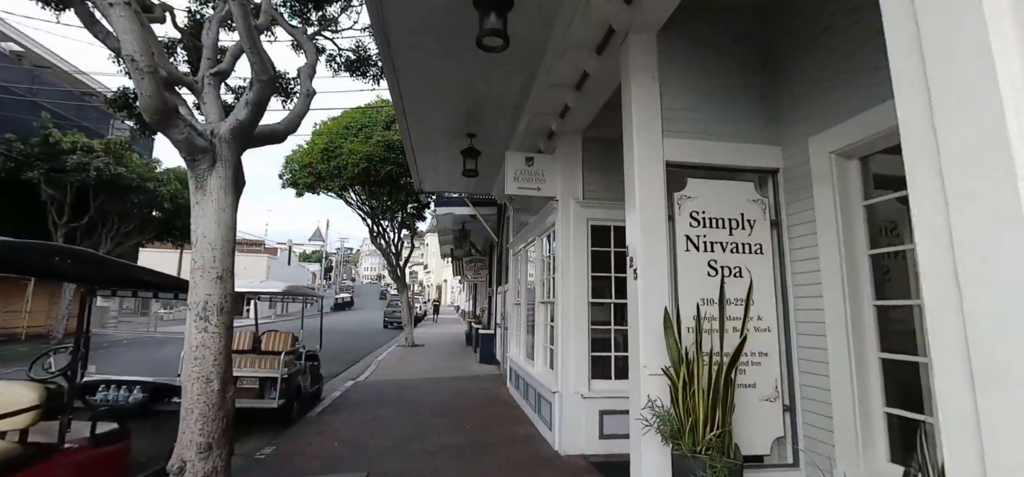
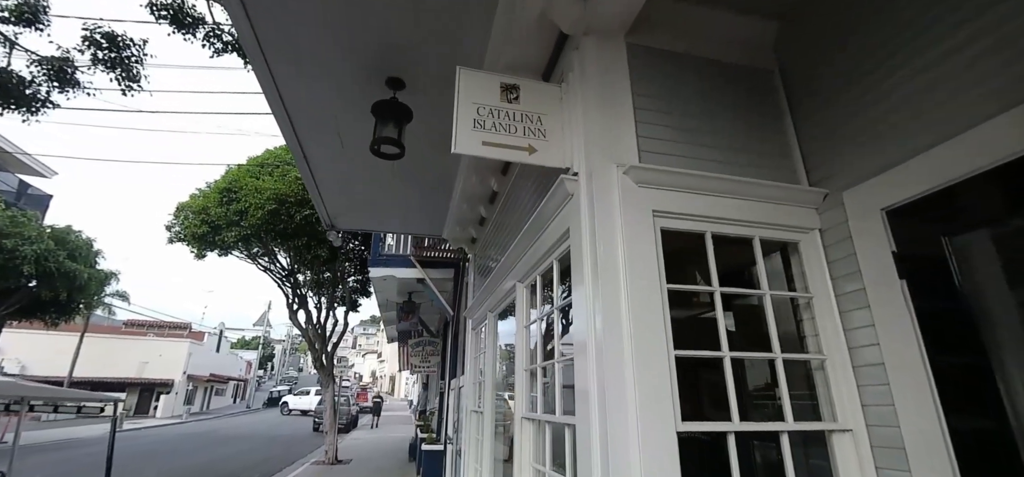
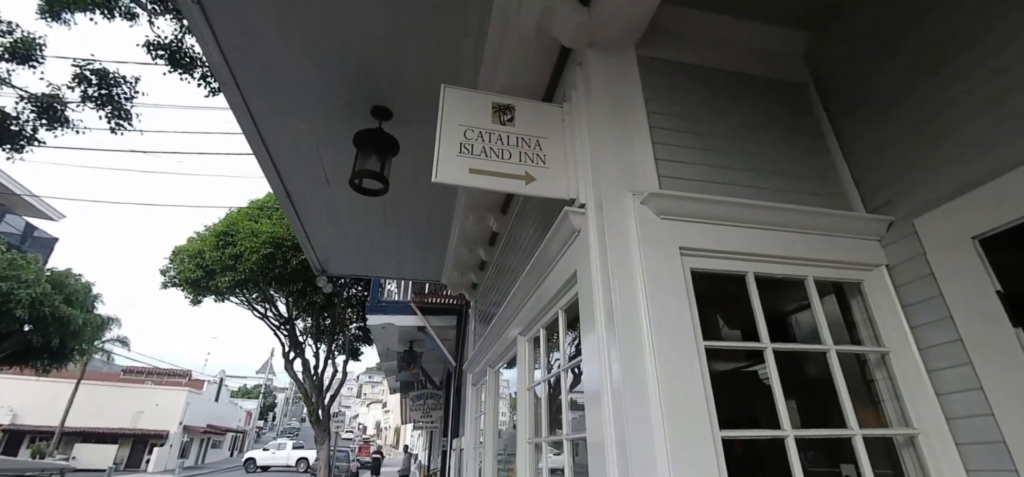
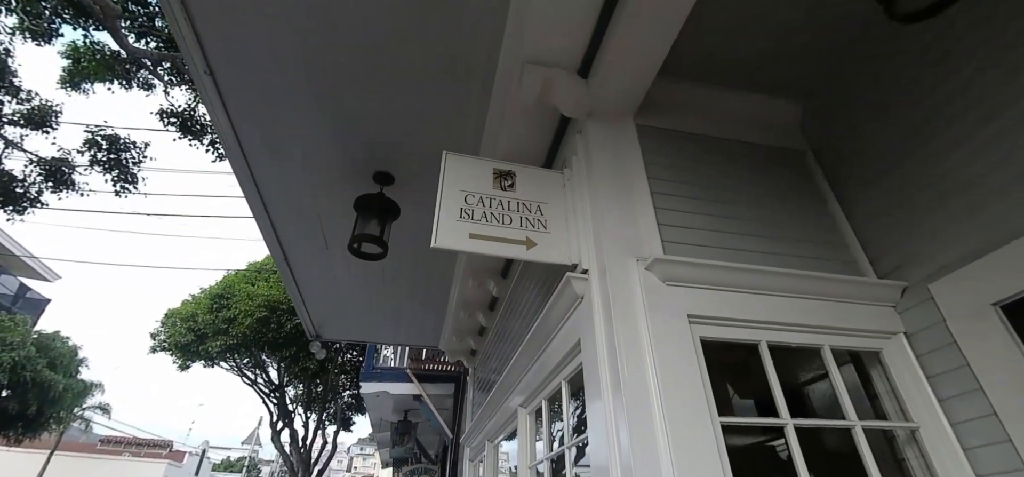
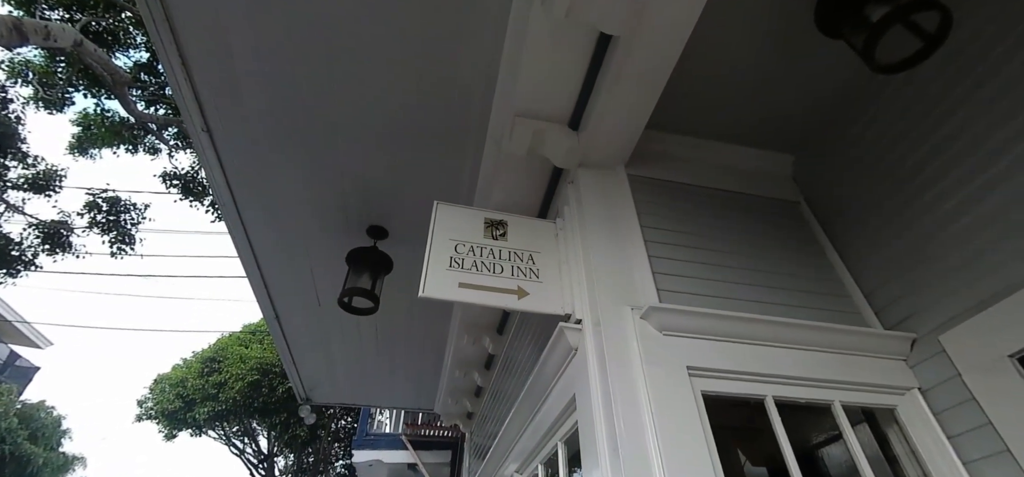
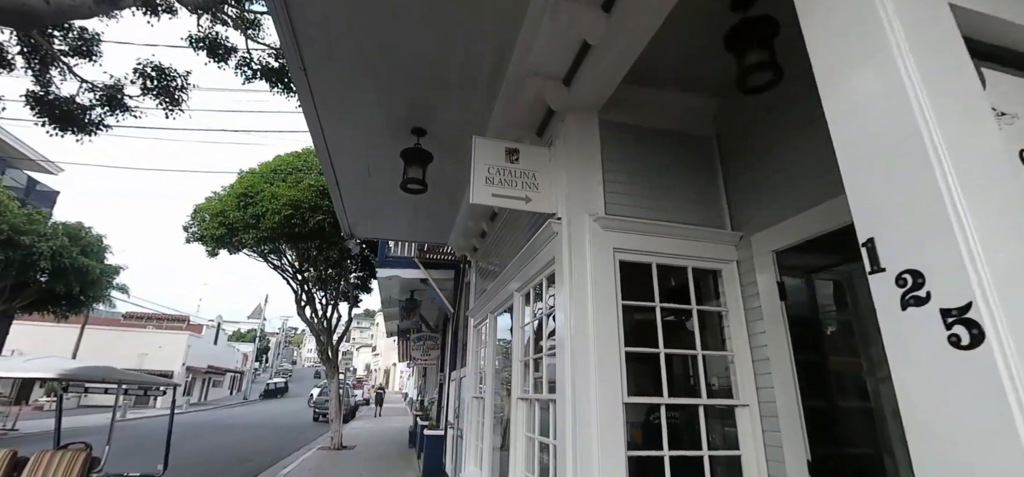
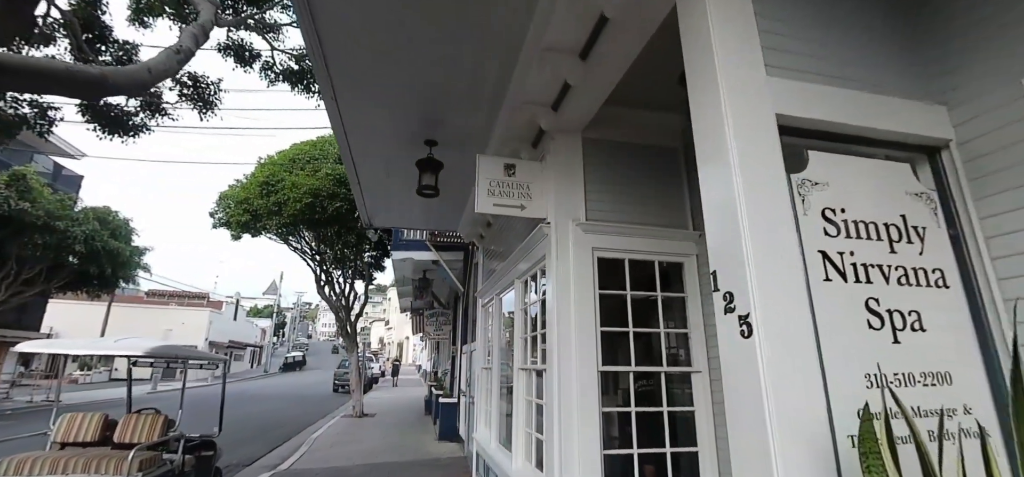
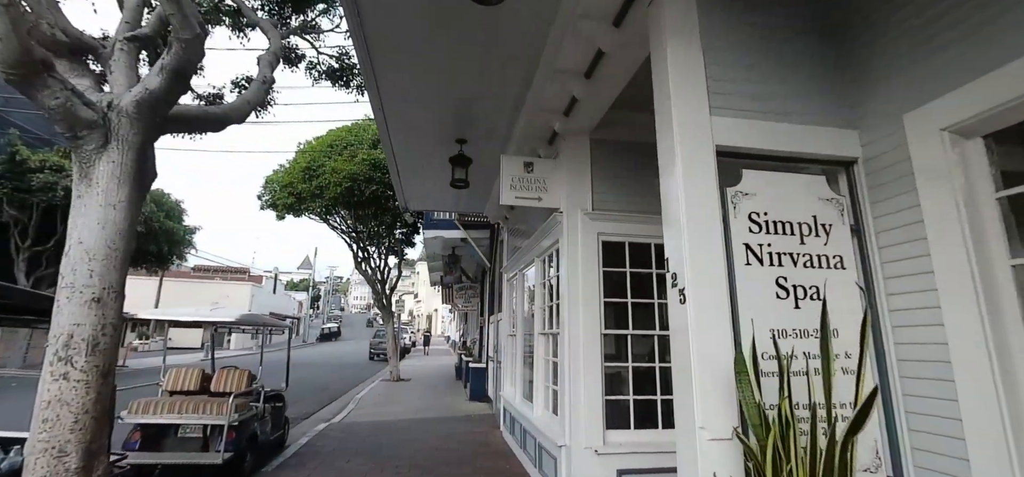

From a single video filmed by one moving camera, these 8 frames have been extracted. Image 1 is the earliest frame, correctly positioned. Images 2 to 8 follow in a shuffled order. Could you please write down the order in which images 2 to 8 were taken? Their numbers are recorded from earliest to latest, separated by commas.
8, 7, 6, 2, 3, 4, 5
